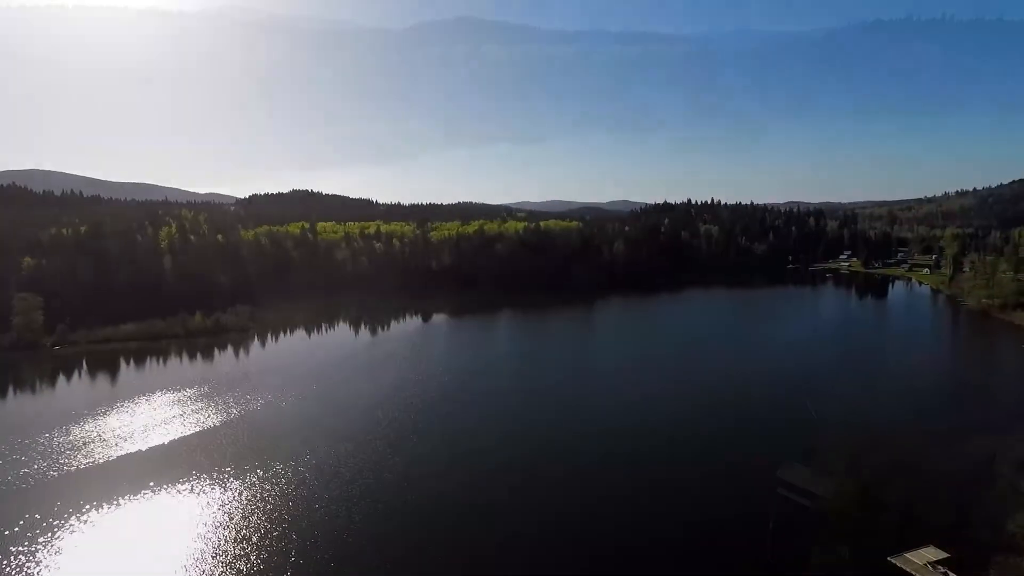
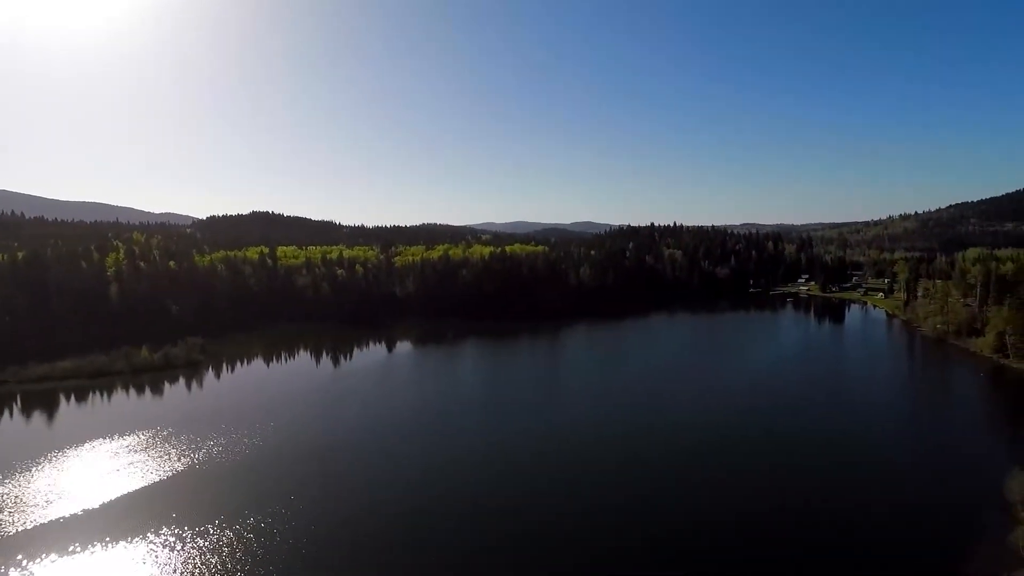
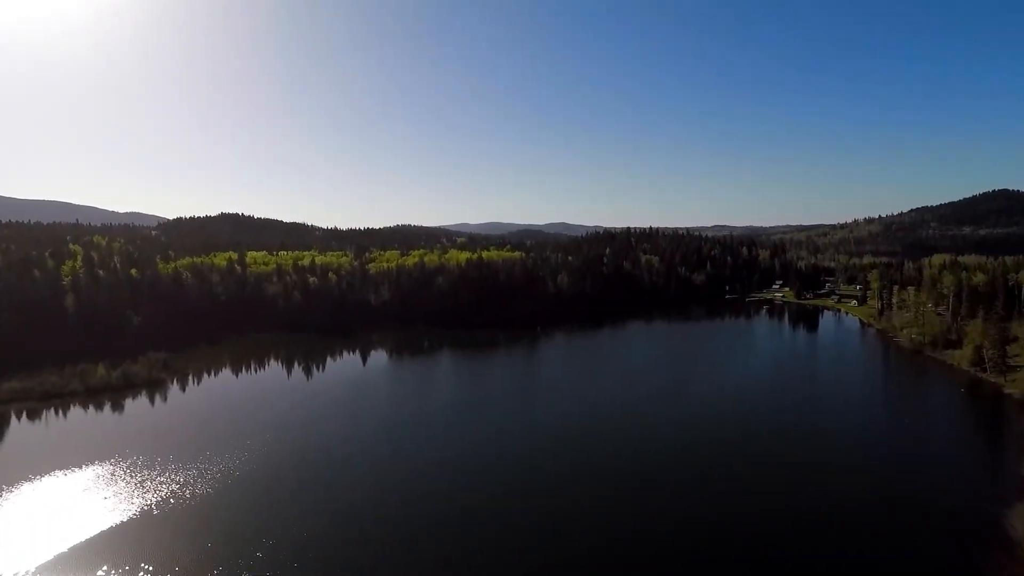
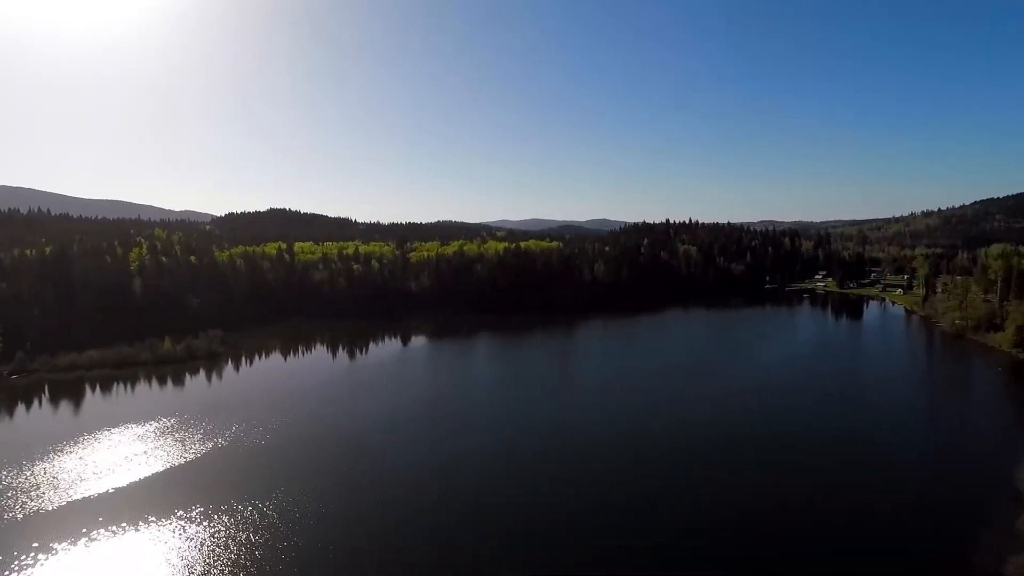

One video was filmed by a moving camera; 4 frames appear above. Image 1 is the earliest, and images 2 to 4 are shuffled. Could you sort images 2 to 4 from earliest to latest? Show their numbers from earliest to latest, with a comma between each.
4, 2, 3
